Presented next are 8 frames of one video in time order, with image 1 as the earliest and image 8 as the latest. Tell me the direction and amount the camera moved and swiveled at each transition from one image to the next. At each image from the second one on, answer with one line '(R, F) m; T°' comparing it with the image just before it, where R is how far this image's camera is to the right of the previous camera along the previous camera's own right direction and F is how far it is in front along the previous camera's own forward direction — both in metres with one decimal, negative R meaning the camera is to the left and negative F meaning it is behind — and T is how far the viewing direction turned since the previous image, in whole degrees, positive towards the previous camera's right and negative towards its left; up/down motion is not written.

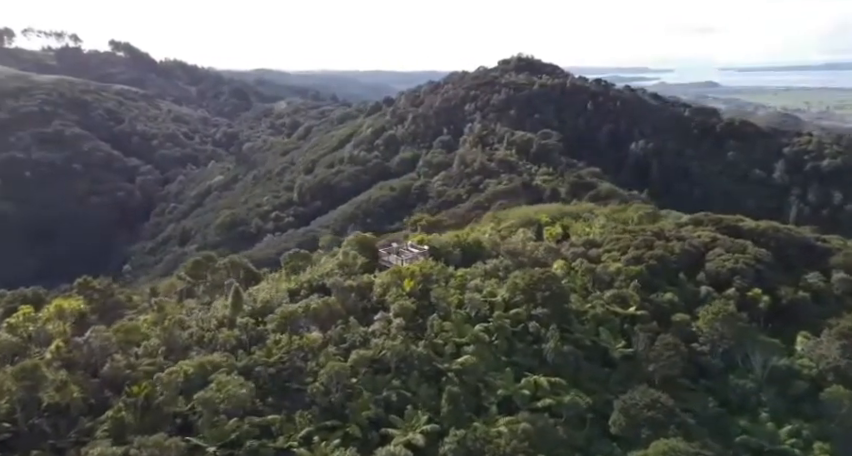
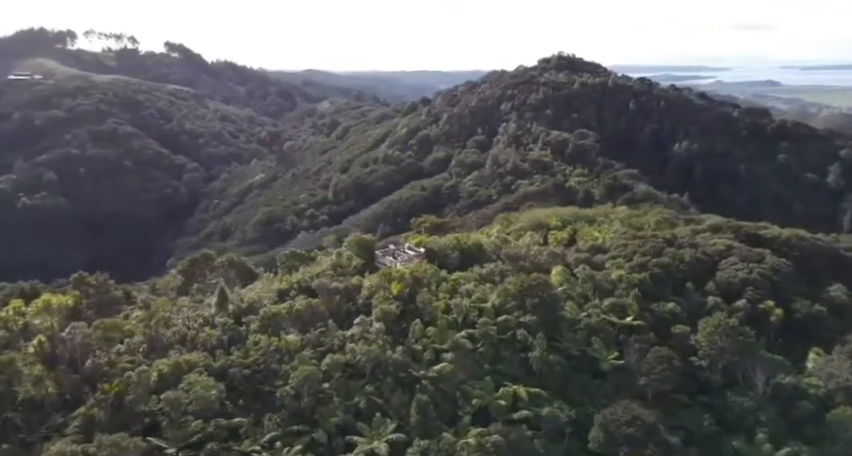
(+2.0, +0.5) m; -4°
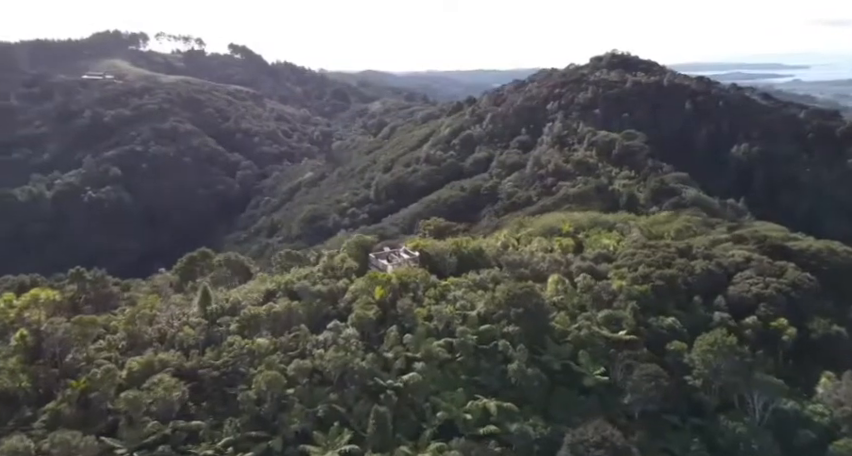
(+2.5, +0.7) m; -5°
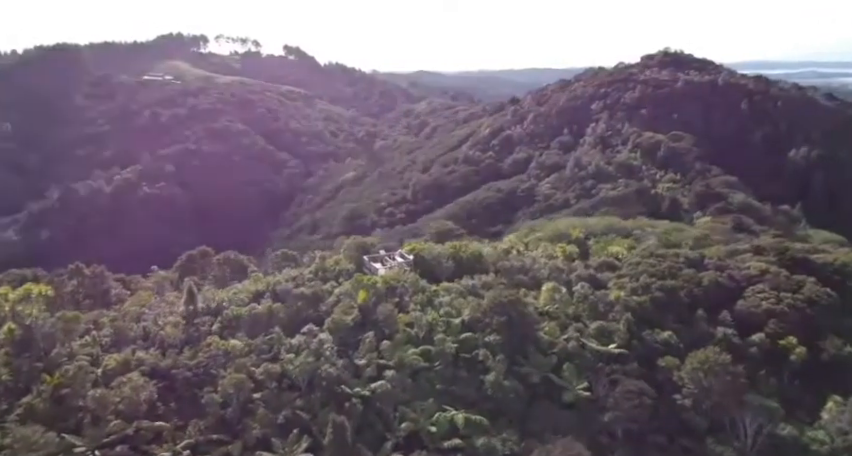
(+2.3, +0.6) m; -4°
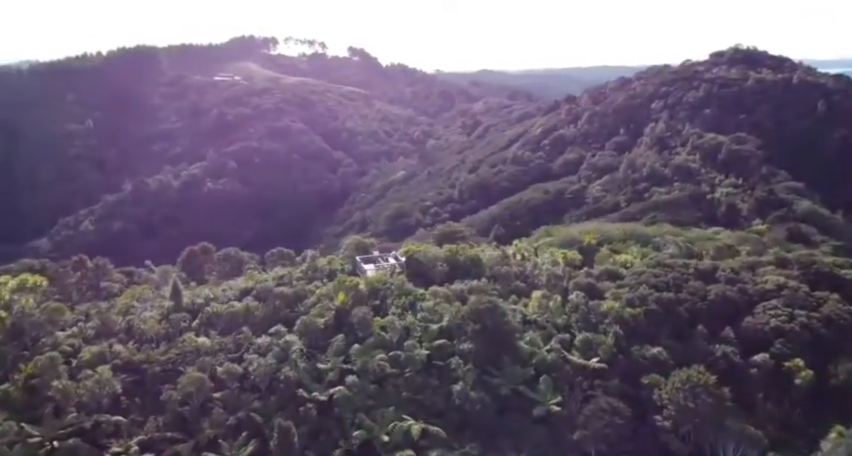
(+2.9, +0.8) m; -5°
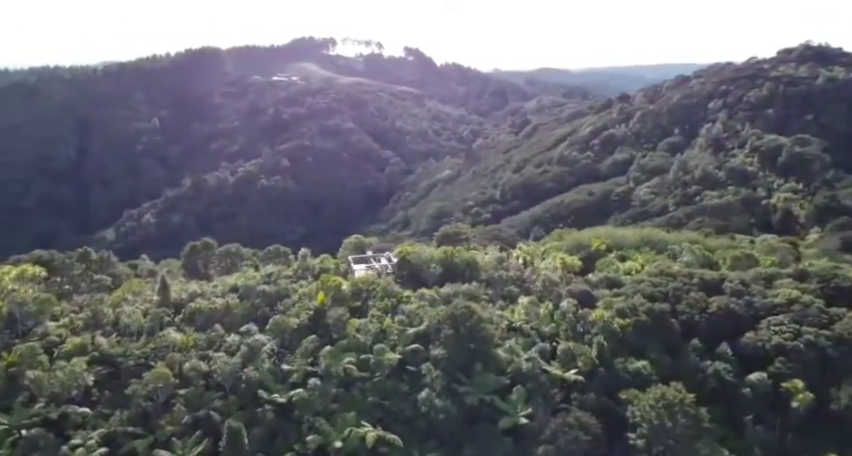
(+2.6, +0.6) m; -5°
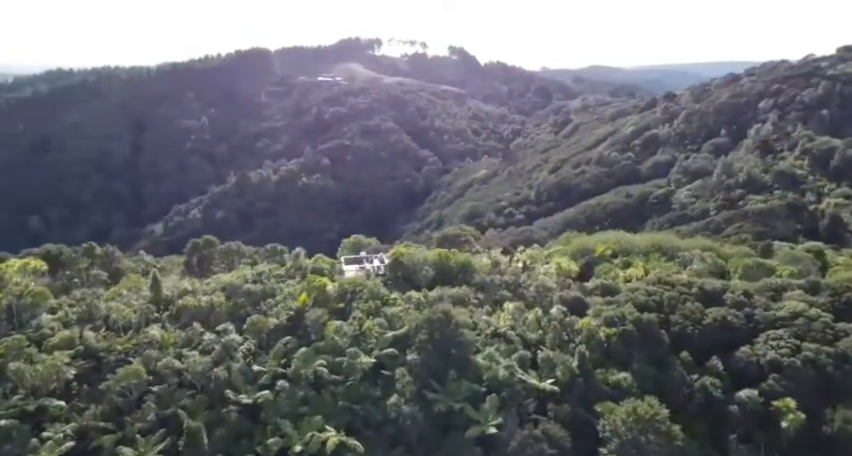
(+2.2, +0.4) m; -4°
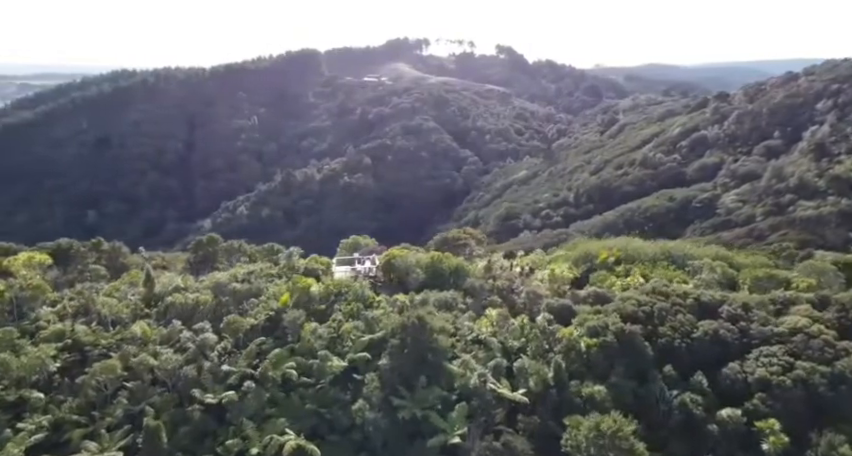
(+2.3, +0.4) m; -4°
